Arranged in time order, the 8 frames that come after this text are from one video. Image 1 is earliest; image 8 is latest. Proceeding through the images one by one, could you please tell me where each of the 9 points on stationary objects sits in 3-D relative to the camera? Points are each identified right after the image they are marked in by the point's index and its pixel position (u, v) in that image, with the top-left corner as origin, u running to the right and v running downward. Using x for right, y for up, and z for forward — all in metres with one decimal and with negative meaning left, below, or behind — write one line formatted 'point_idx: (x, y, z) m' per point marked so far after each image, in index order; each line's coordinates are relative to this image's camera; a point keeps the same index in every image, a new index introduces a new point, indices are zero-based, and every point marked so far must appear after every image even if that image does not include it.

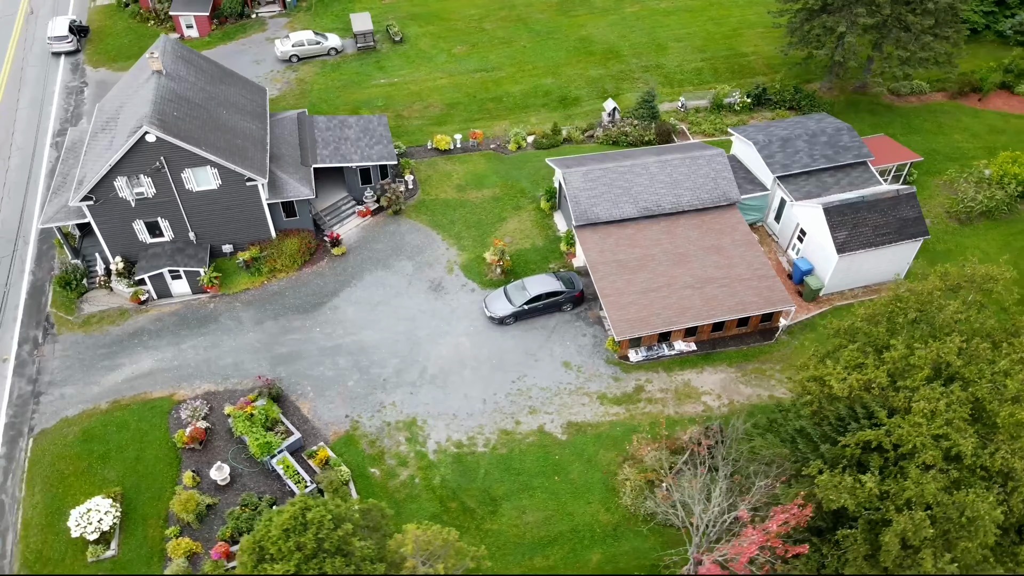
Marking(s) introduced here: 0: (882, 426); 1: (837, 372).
0: (+7.6, -2.8, +16.2) m
1: (+7.4, -1.8, +17.7) m
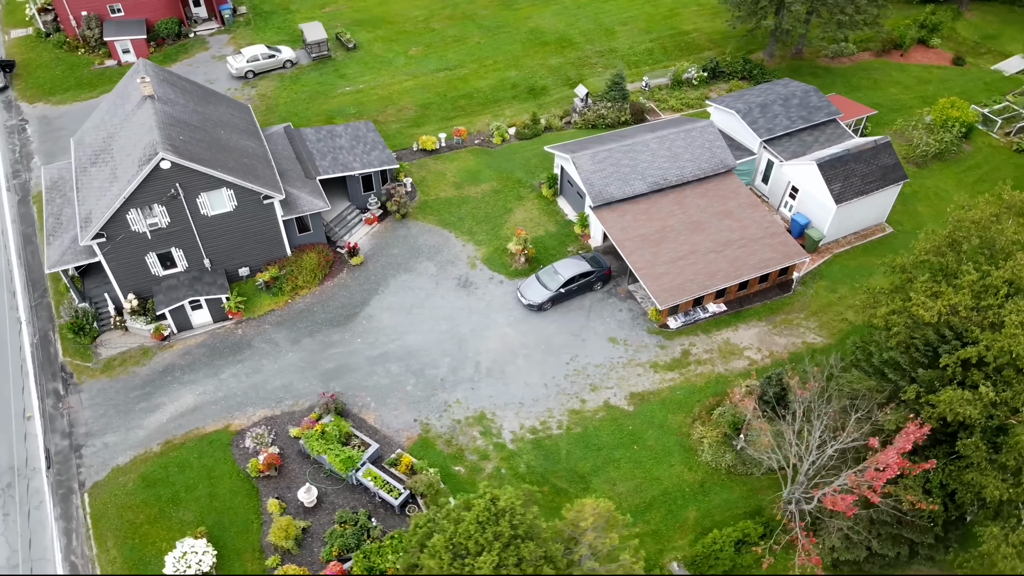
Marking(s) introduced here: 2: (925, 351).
0: (+10.5, -1.2, +17.9) m
1: (+9.9, -0.3, +19.4) m
2: (+9.9, -1.4, +19.1) m
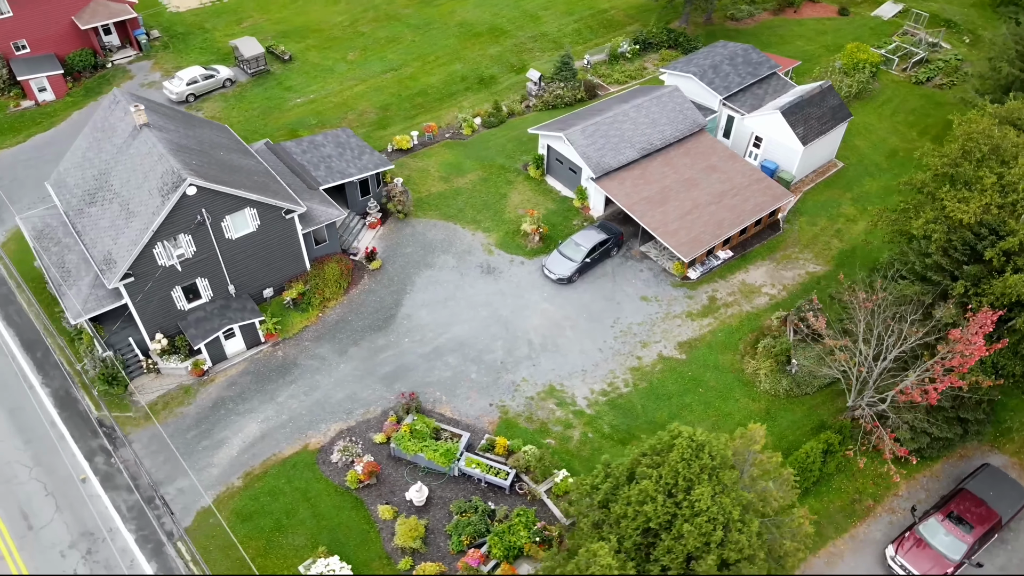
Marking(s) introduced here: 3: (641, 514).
0: (+13.0, +1.5, +20.7) m
1: (+12.1, +2.2, +22.1) m
2: (+12.3, +1.1, +21.8) m
3: (+2.6, -4.5, +16.0) m
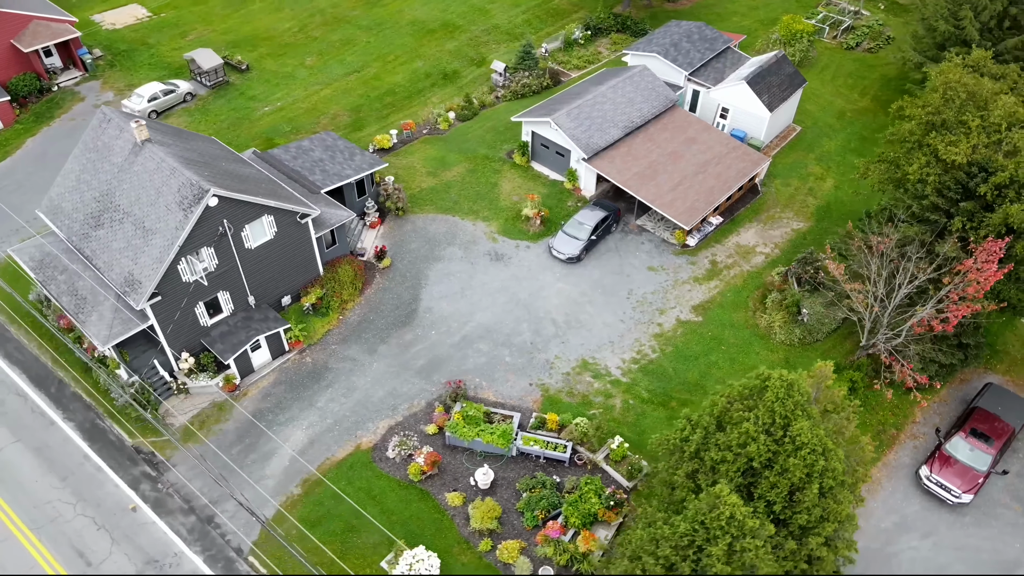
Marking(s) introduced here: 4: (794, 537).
0: (+14.0, +3.4, +22.8) m
1: (+12.8, +4.1, +24.1) m
2: (+13.2, +3.0, +23.8) m
3: (+4.9, -3.5, +17.0) m
4: (+5.8, -5.2, +16.7) m
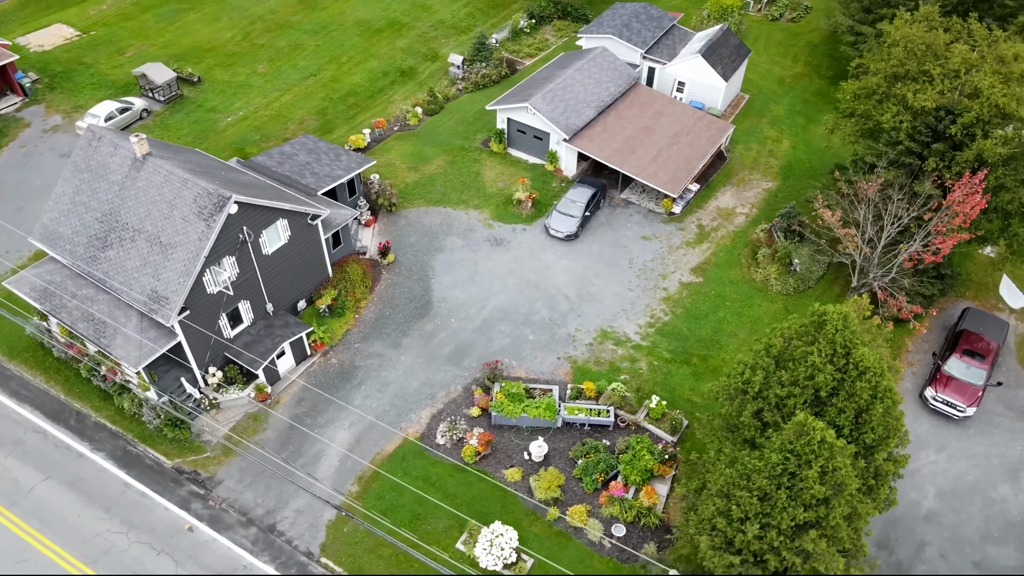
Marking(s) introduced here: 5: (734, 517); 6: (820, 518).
0: (+14.3, +5.6, +25.1) m
1: (+12.9, +6.1, +26.2) m
2: (+13.4, +5.1, +26.0) m
3: (+6.8, -2.2, +18.2) m
4: (+7.9, -3.8, +18.1) m
5: (+4.9, -5.0, +17.6) m
6: (+6.5, -4.9, +17.0) m
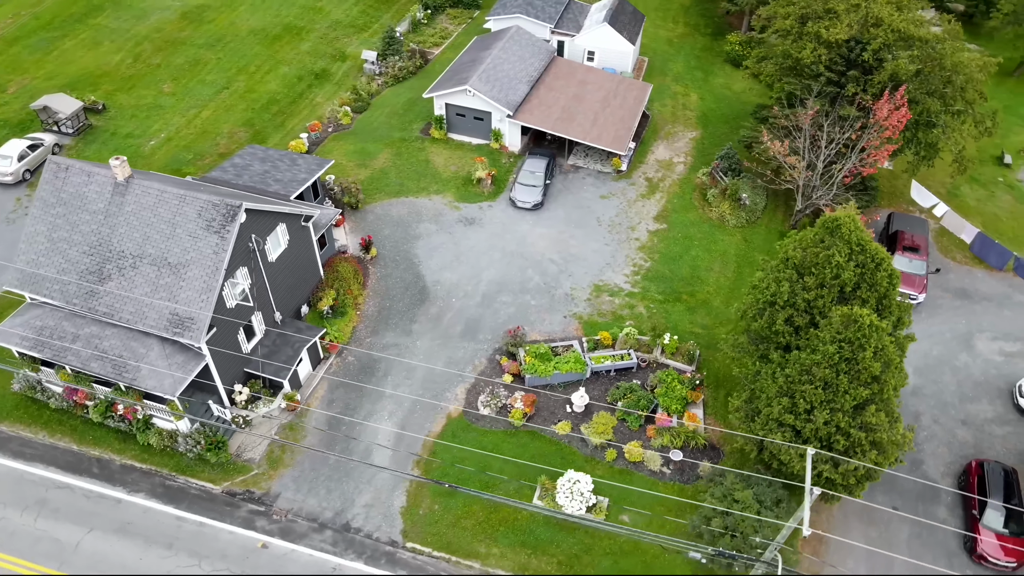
0: (+13.0, +9.0, +28.6) m
1: (+11.4, +9.2, +29.4) m
2: (+12.1, +8.3, +29.3) m
3: (+8.3, +0.1, +20.5) m
4: (+9.7, -1.2, +20.6) m
5: (+7.1, -3.0, +19.6) m
6: (+8.7, -2.5, +19.3) m
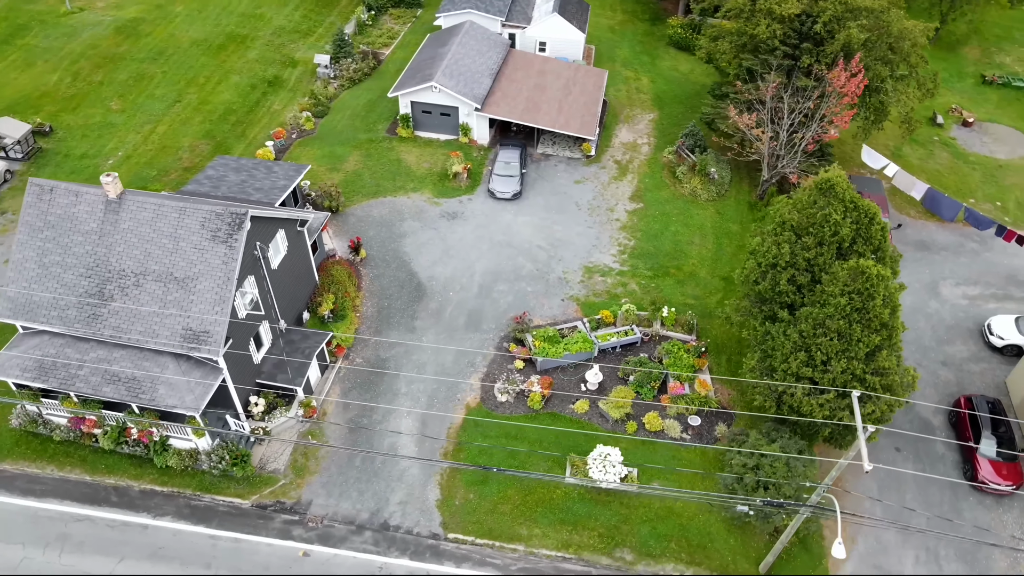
0: (+11.8, +10.5, +30.1) m
1: (+10.1, +10.6, +30.8) m
2: (+10.9, +9.7, +30.8) m
3: (+8.8, +1.2, +21.7) m
4: (+10.2, +0.1, +21.9) m
5: (+7.9, -1.9, +20.6) m
6: (+9.5, -1.3, +20.5) m
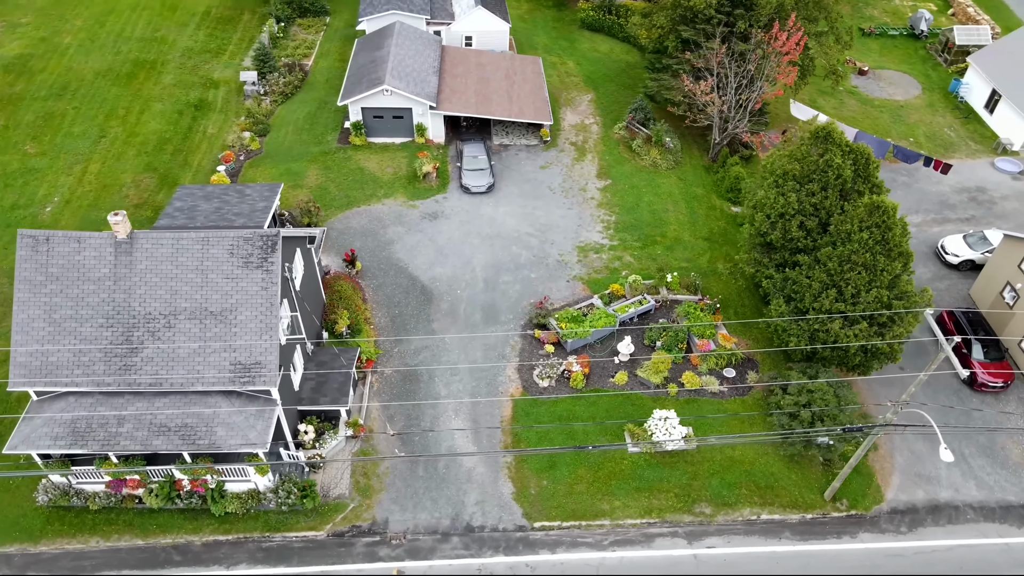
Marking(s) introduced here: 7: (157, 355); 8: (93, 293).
0: (+9.7, +12.5, +32.0) m
1: (+7.9, +12.3, +32.4) m
2: (+8.8, +11.6, +32.5) m
3: (+9.5, +3.0, +23.3) m
4: (+11.1, +2.1, +23.8) m
5: (+9.3, -0.2, +22.2) m
6: (+10.8, +0.6, +22.3) m
7: (-8.6, -1.6, +19.5) m
8: (-10.3, -0.1, +19.7) m
